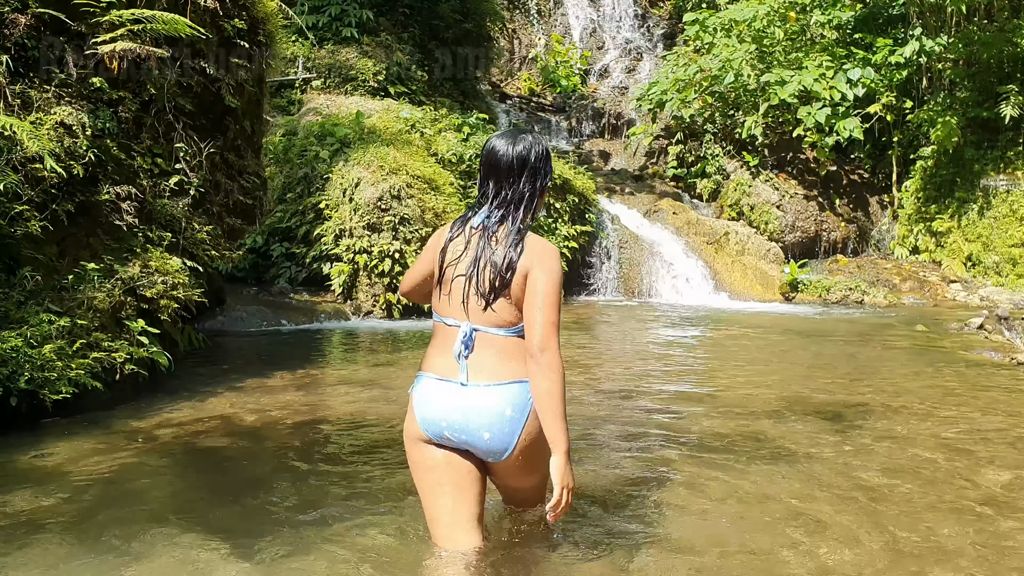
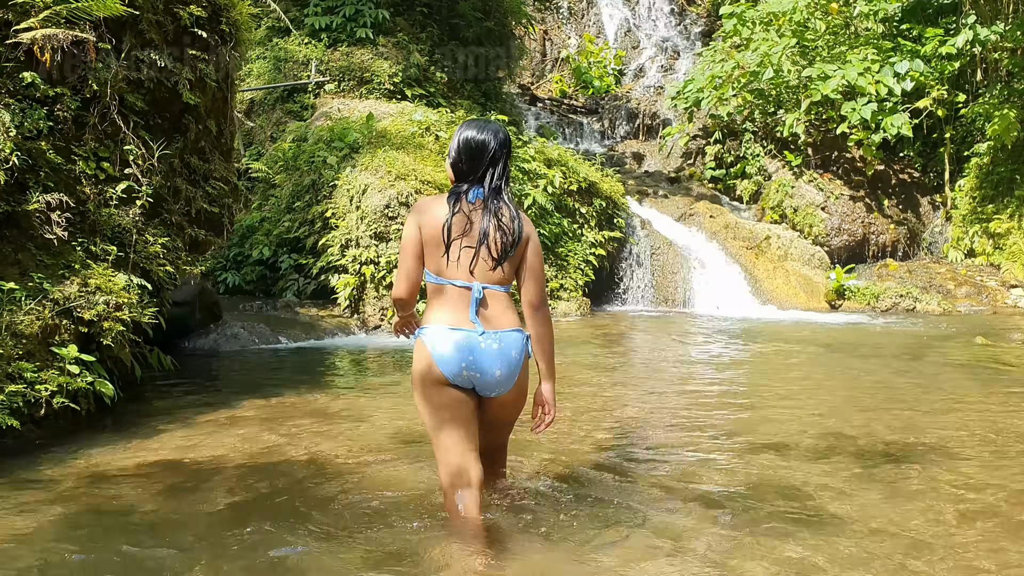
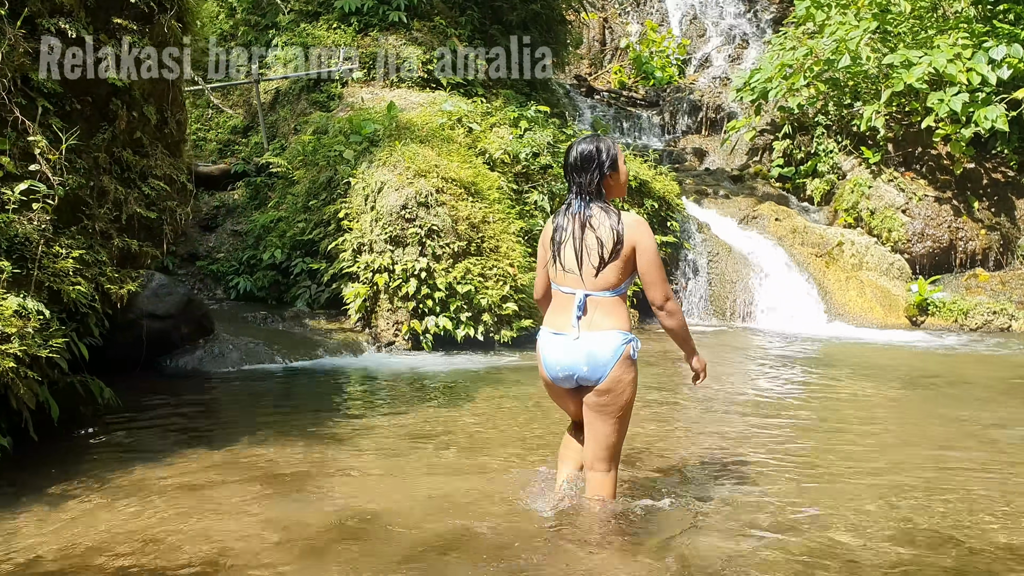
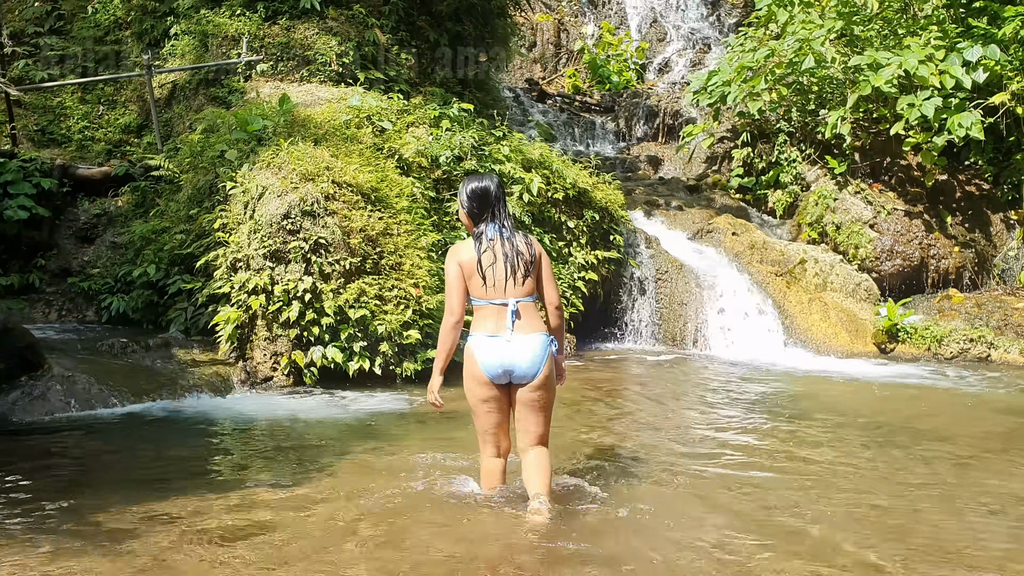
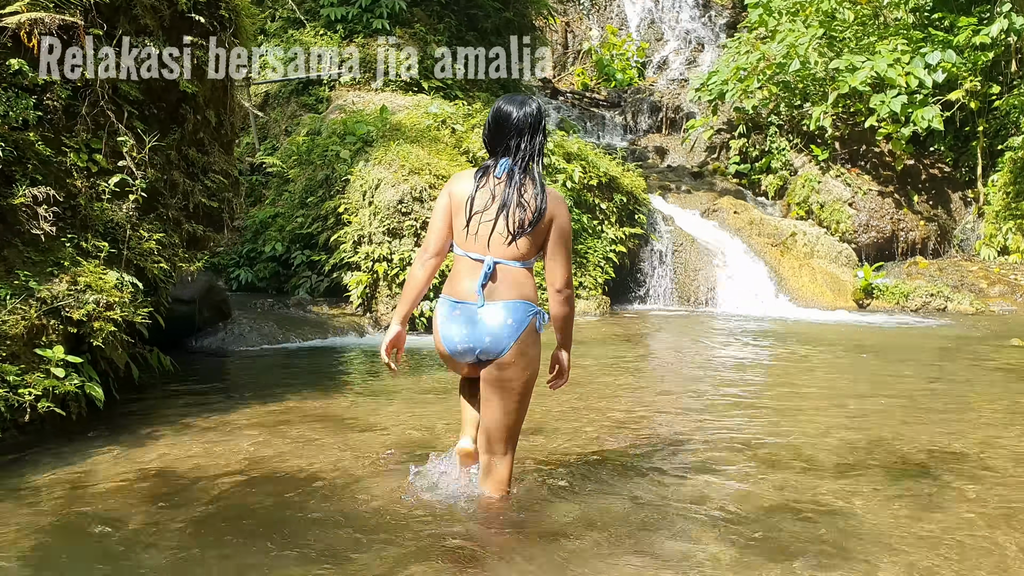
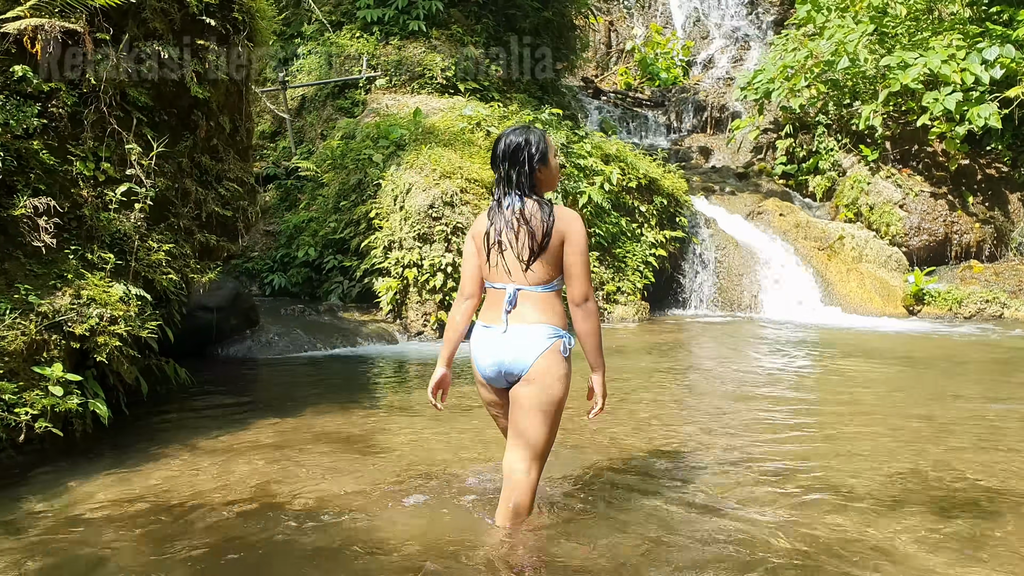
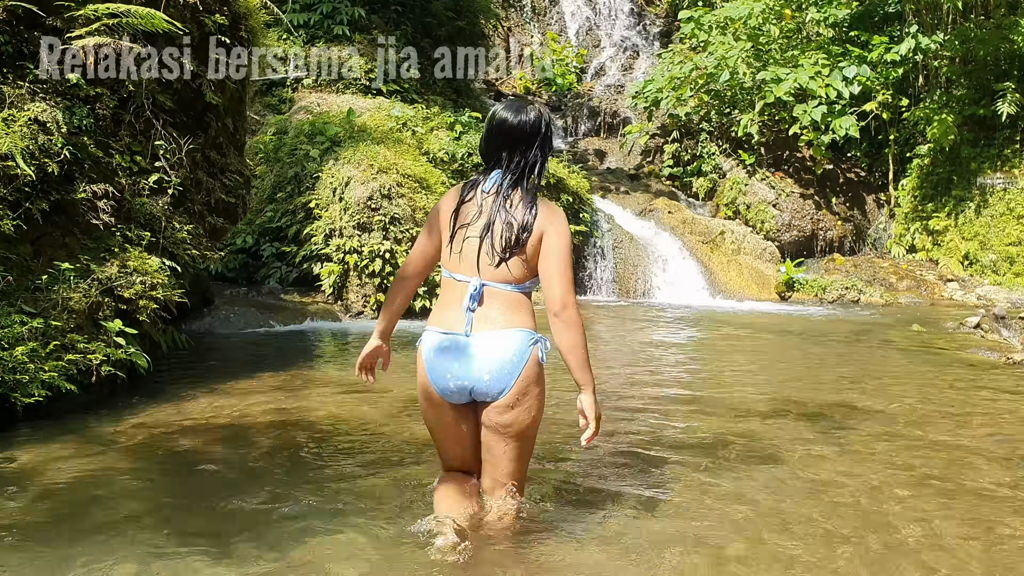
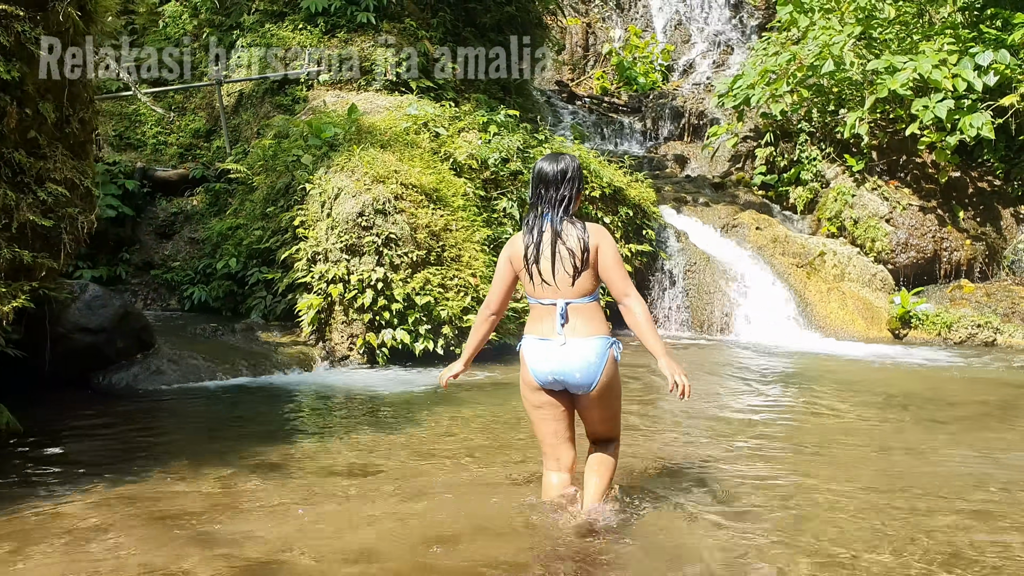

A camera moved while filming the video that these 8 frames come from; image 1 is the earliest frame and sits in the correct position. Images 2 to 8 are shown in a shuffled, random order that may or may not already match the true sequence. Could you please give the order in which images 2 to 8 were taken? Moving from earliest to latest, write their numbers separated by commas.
7, 2, 5, 6, 3, 8, 4
